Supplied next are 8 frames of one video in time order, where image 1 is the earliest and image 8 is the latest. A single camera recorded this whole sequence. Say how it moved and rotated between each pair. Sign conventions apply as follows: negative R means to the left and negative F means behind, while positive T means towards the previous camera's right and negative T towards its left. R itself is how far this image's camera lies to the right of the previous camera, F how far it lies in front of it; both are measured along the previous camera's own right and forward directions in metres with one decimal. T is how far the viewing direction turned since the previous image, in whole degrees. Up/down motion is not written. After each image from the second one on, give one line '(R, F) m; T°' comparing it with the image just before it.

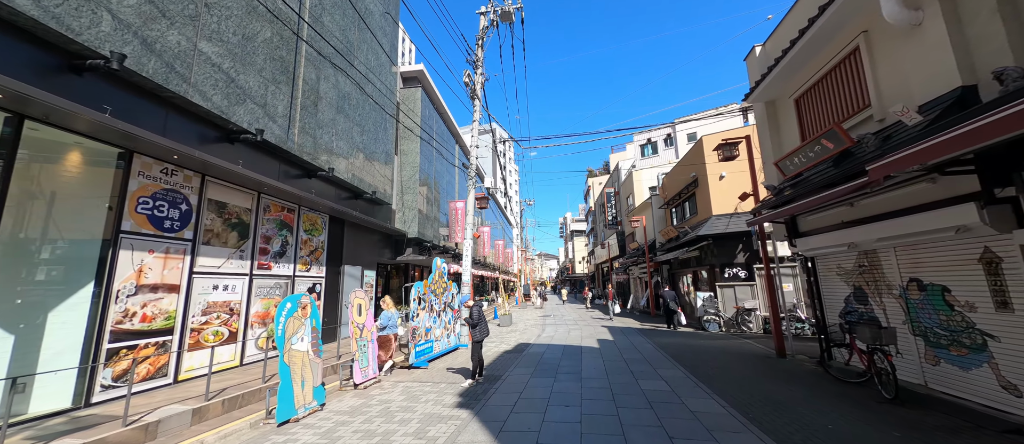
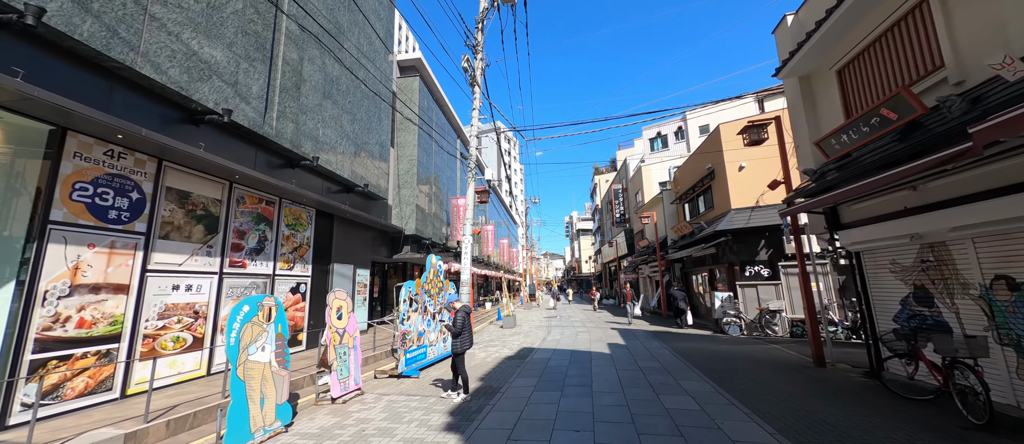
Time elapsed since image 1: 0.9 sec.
(+0.1, +0.8) m; -1°
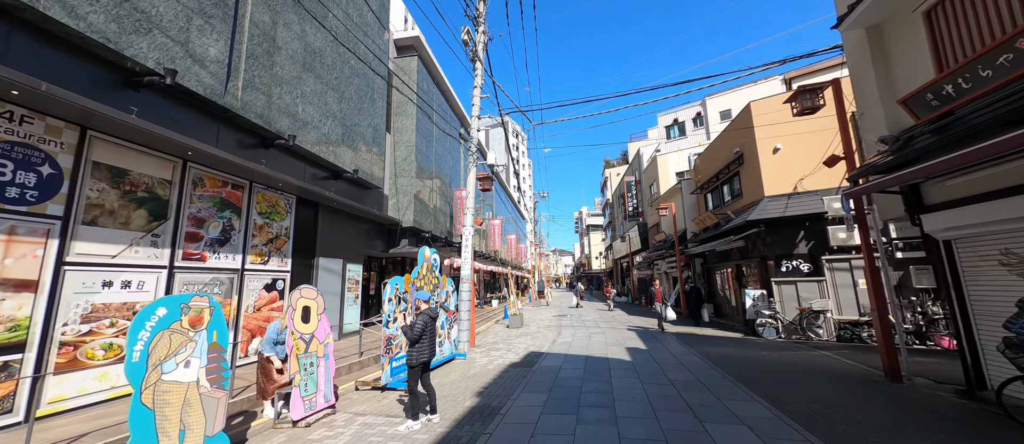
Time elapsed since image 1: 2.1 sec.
(+0.1, +1.1) m; -1°
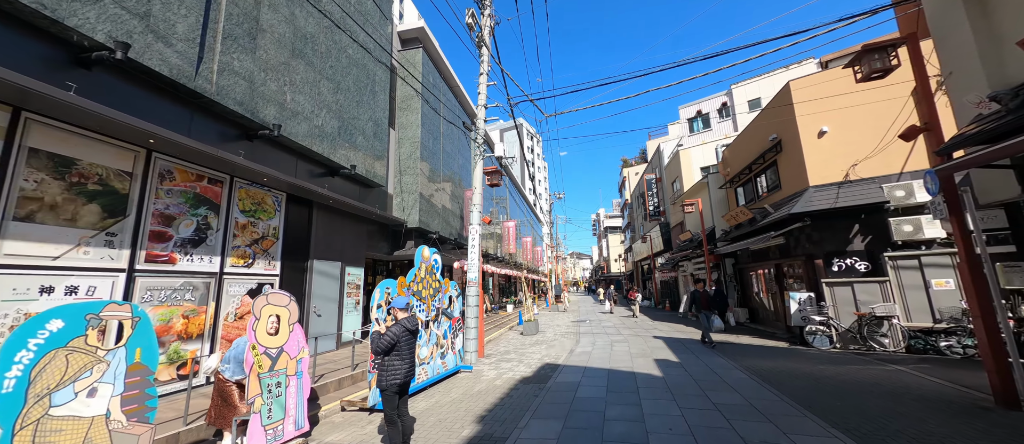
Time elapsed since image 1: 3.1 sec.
(+0.1, +0.9) m; -3°
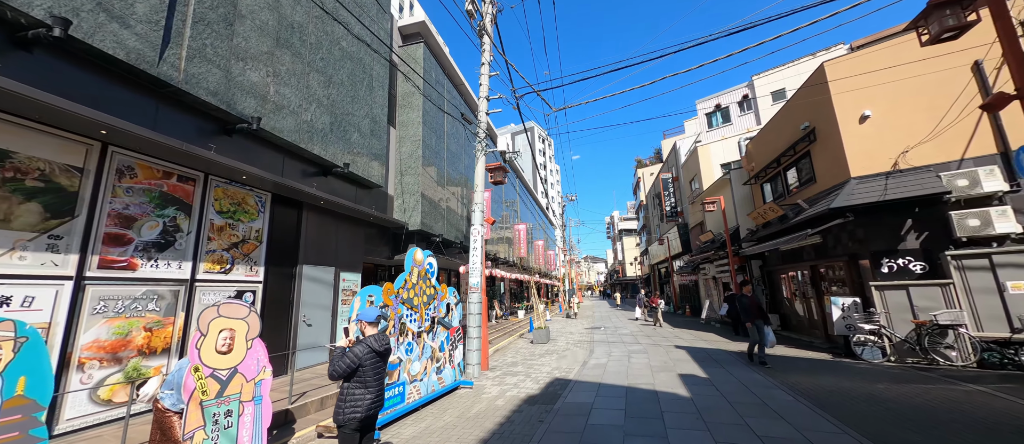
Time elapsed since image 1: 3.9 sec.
(+0.2, +0.7) m; -2°
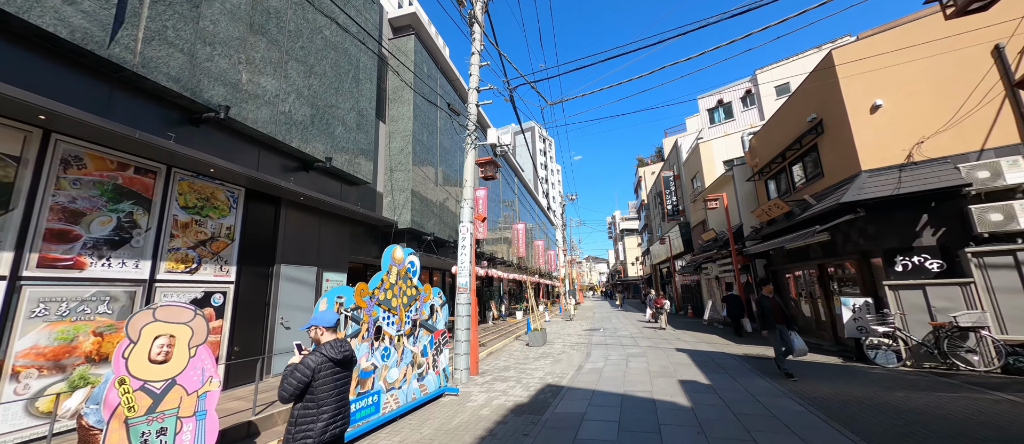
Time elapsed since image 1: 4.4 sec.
(+0.3, +0.4) m; 0°
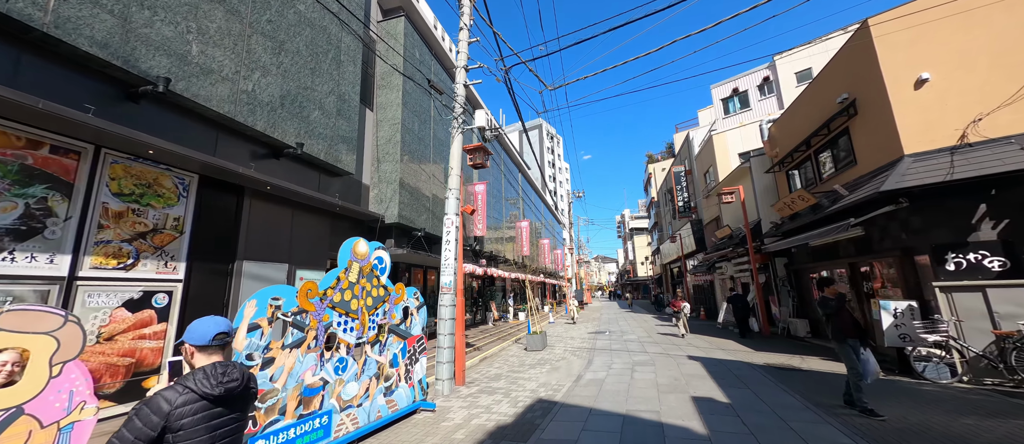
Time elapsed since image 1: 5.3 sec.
(+0.4, +0.8) m; -1°
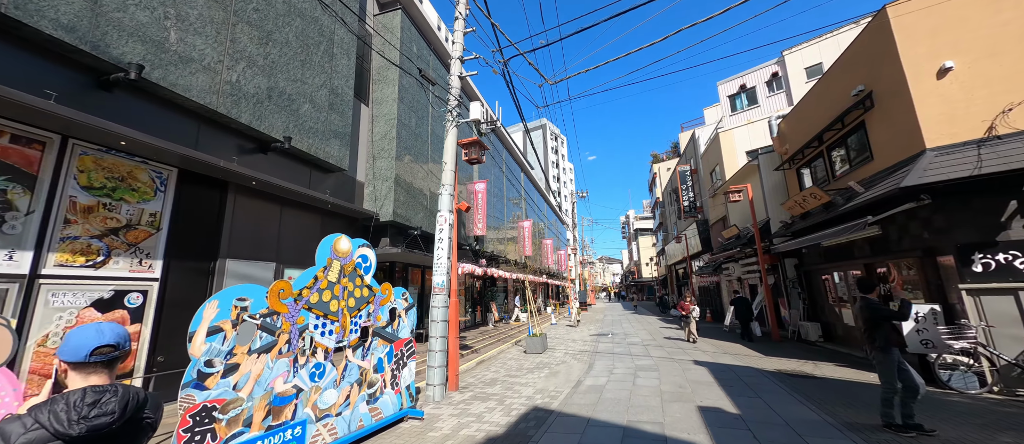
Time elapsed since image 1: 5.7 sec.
(+0.2, +0.3) m; -1°
